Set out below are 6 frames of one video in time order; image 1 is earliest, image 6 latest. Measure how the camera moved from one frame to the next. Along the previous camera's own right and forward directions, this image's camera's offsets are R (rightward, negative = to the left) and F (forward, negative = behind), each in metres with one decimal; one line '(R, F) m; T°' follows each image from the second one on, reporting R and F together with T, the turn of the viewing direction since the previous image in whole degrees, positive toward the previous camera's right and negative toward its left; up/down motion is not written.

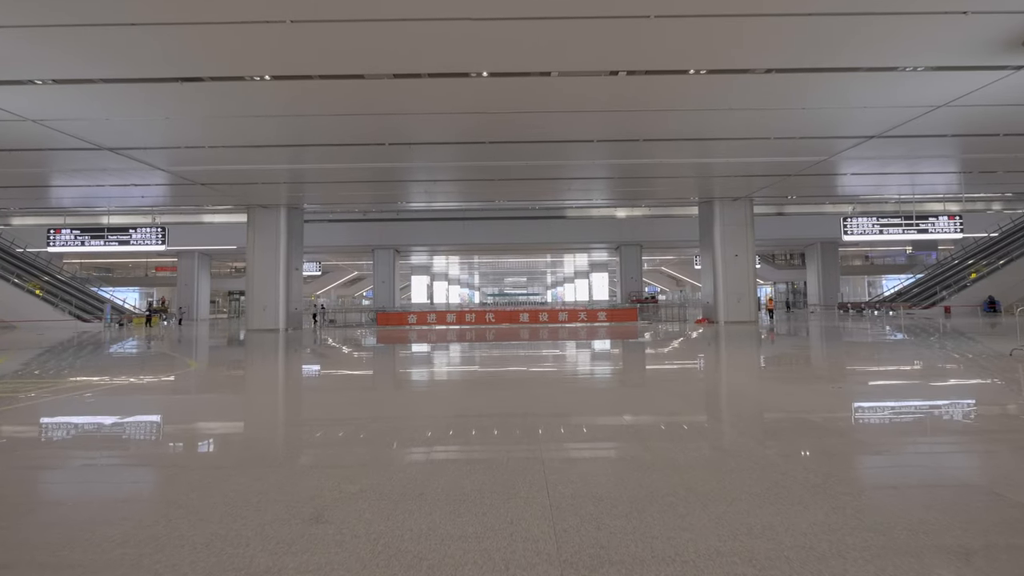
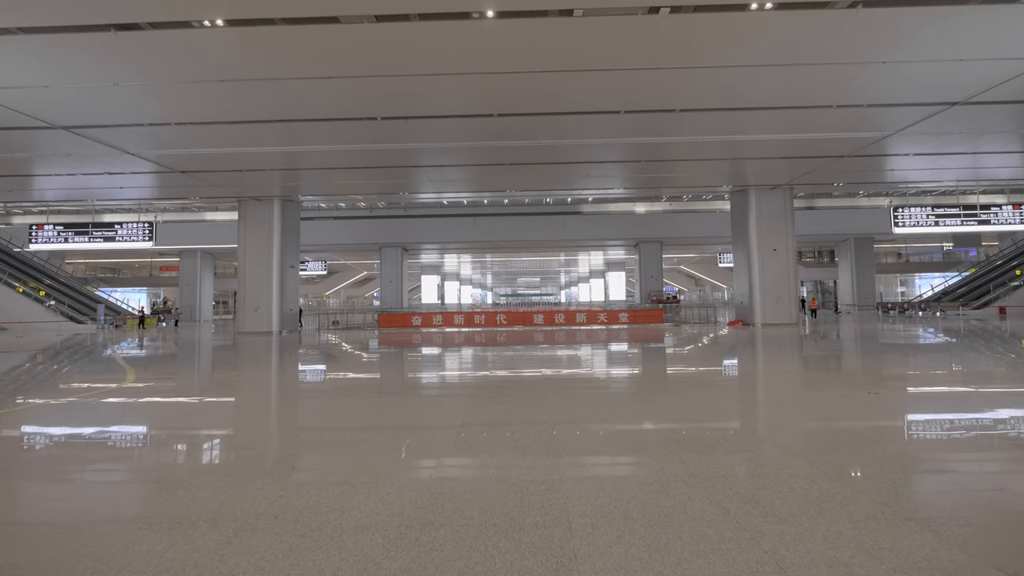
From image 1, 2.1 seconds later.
(0.0, +0.9) m; -2°
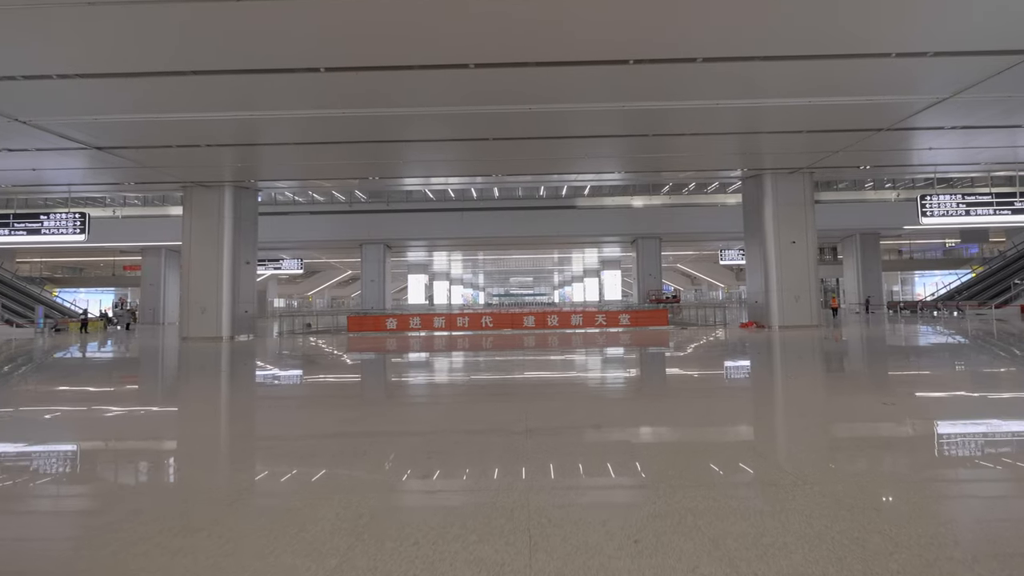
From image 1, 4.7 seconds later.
(+0.1, +1.1) m; +1°
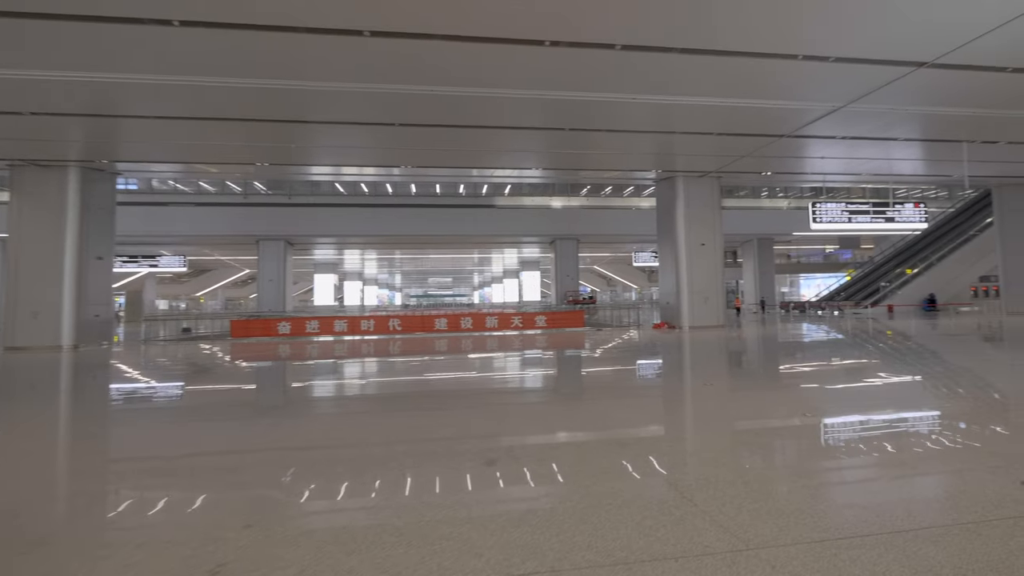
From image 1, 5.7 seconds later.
(+0.2, +0.5) m; +9°
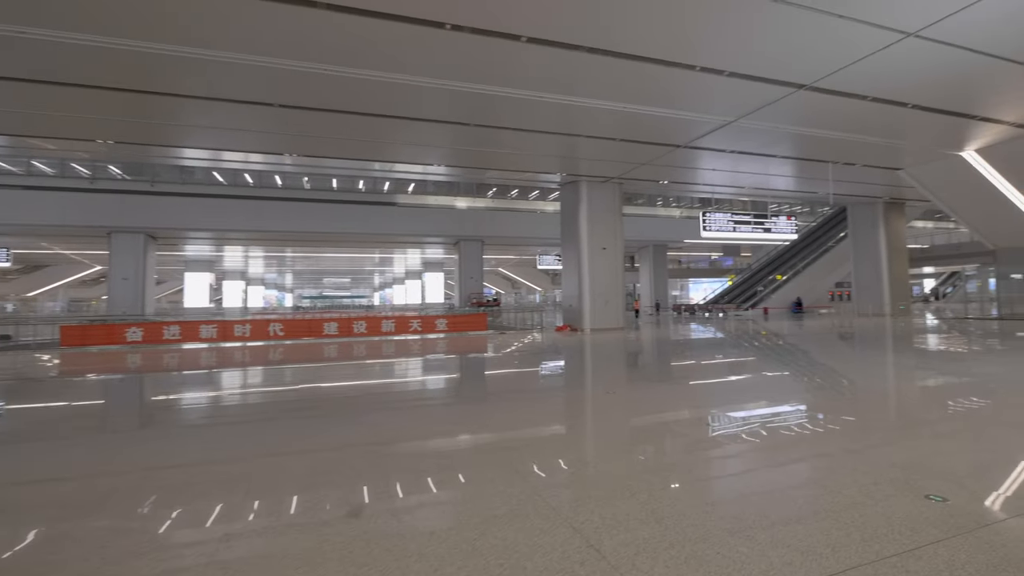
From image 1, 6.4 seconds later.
(0.0, +0.3) m; +11°
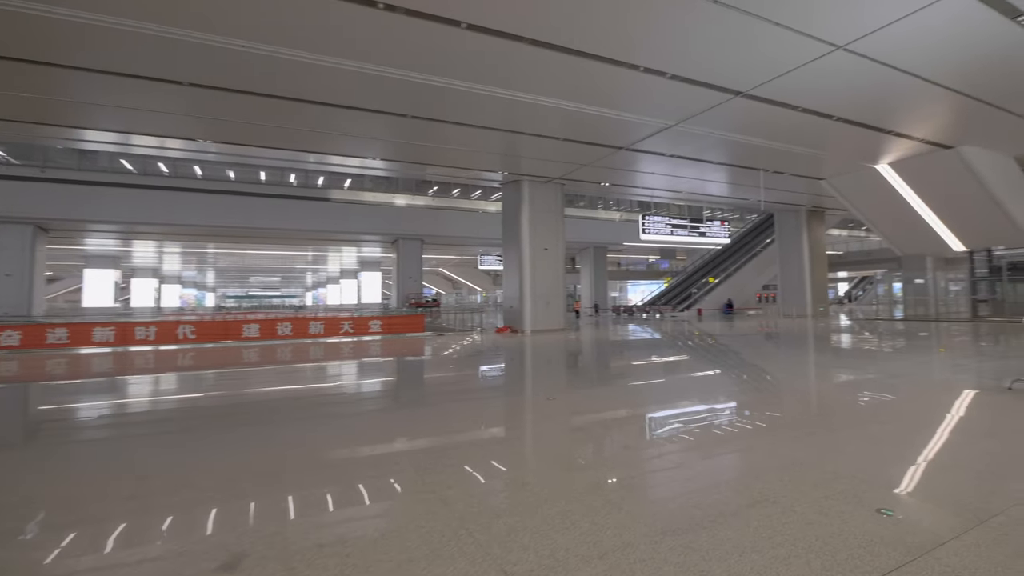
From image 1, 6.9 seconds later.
(0.0, +0.2) m; +7°
